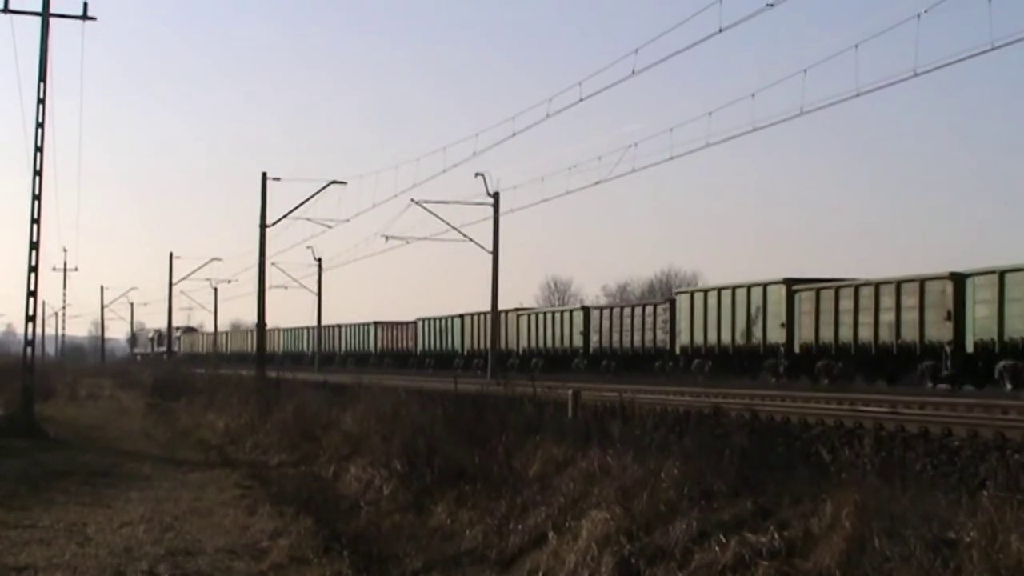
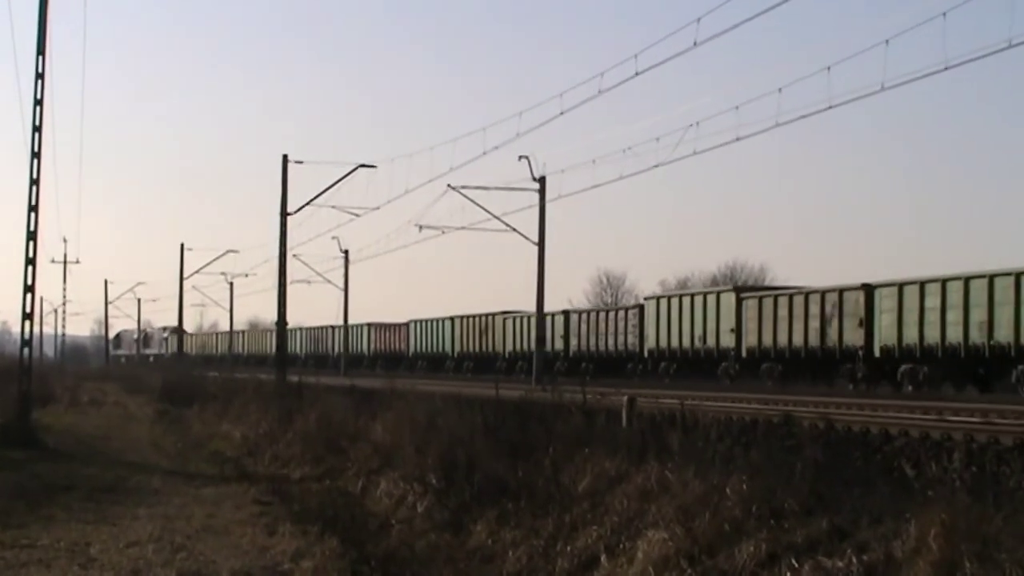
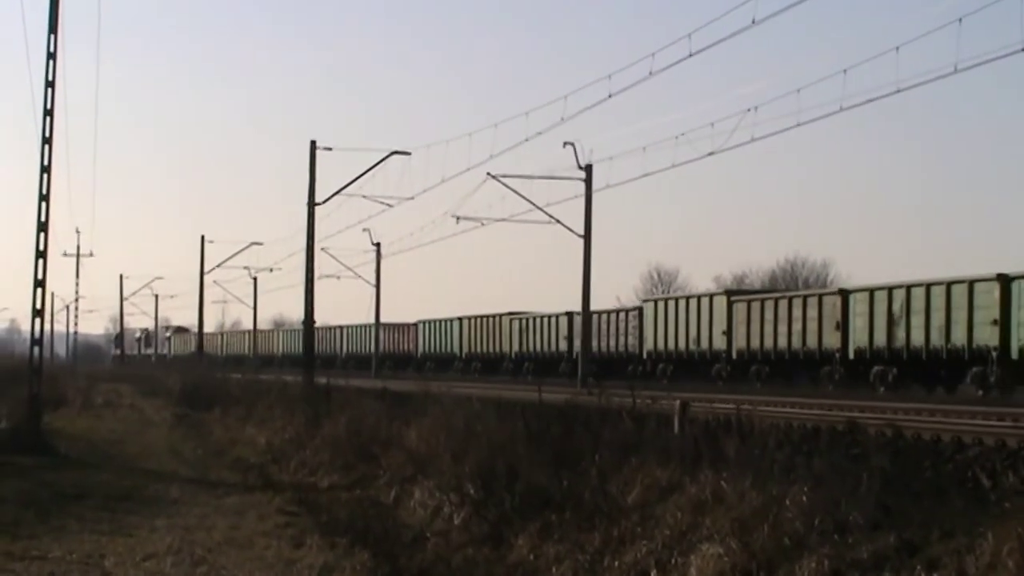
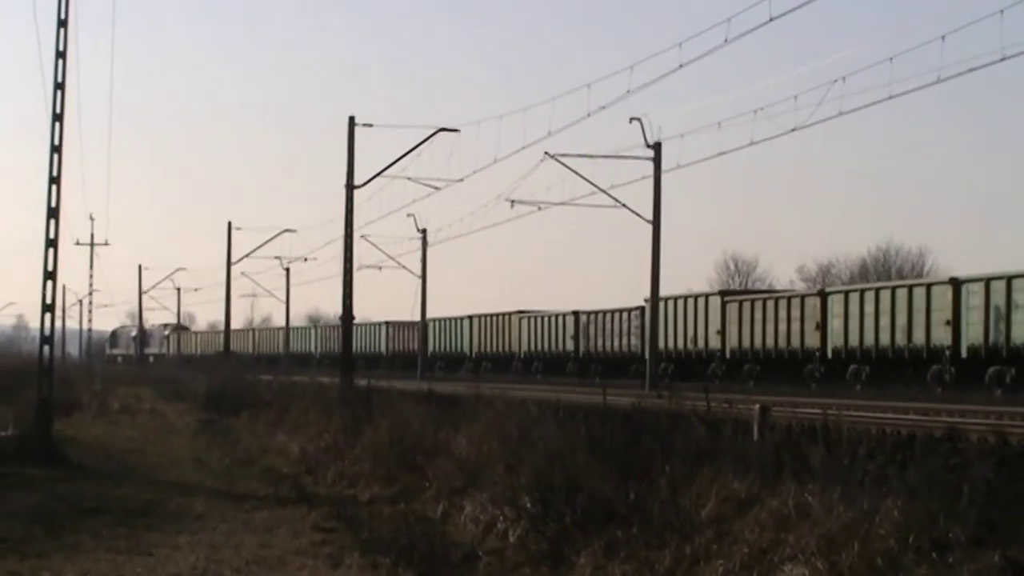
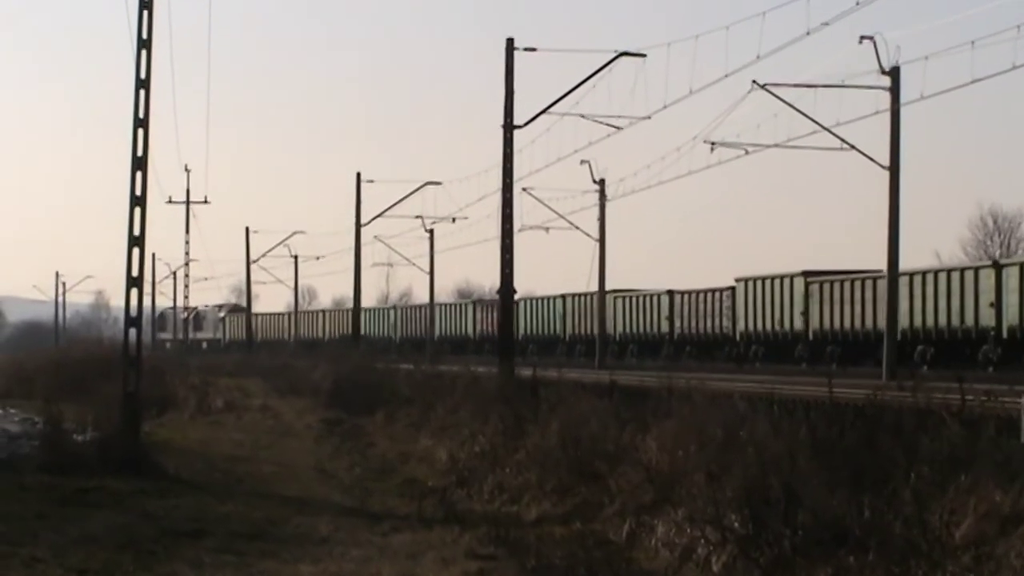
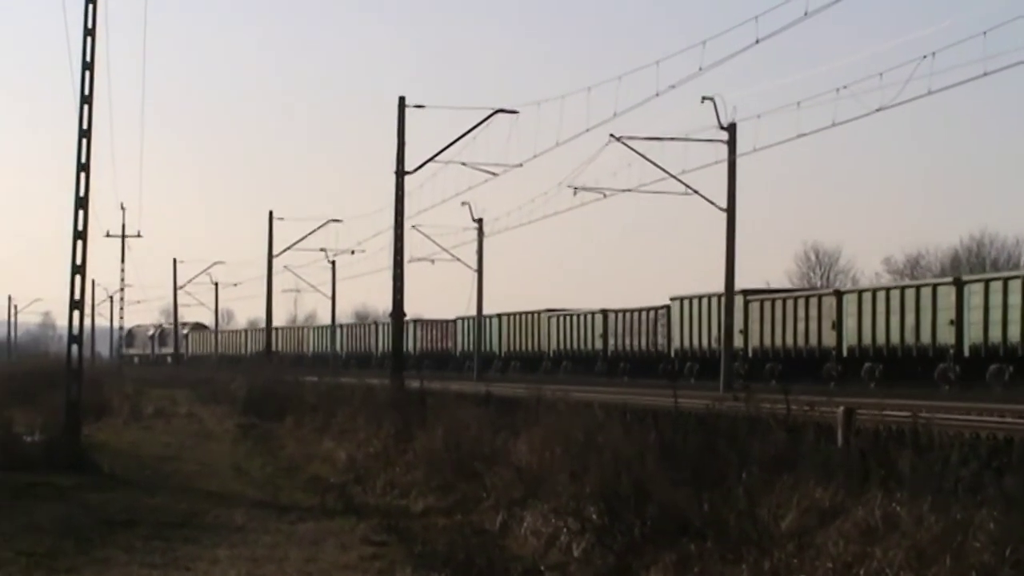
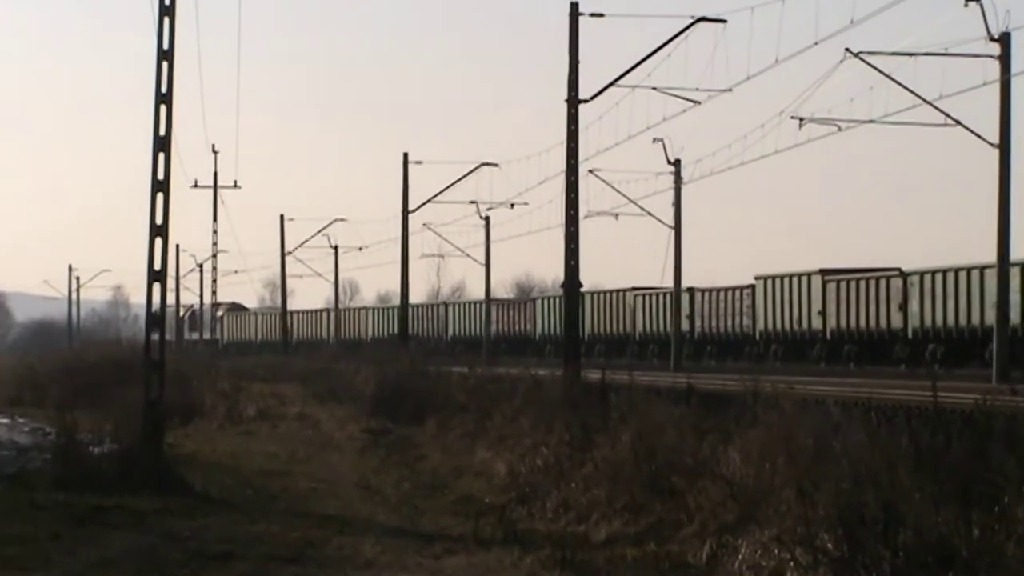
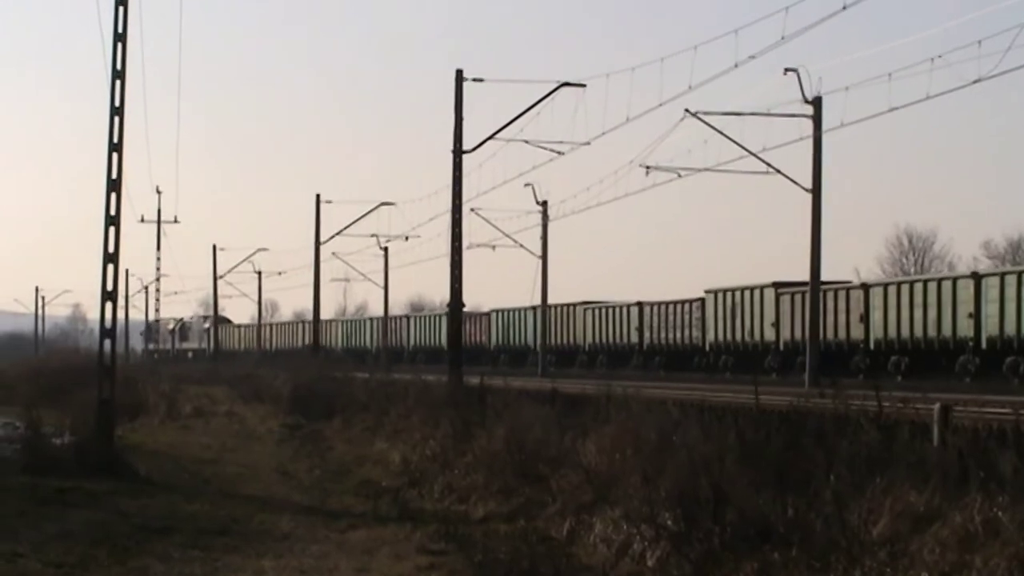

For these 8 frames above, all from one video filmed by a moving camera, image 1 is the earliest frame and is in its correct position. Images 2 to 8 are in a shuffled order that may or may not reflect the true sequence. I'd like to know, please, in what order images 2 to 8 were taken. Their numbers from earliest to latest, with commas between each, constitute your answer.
2, 3, 4, 6, 8, 5, 7
